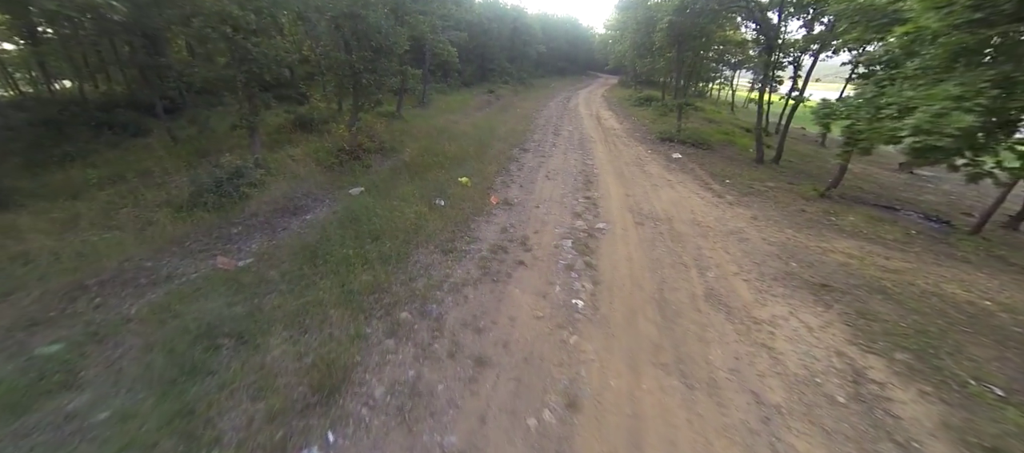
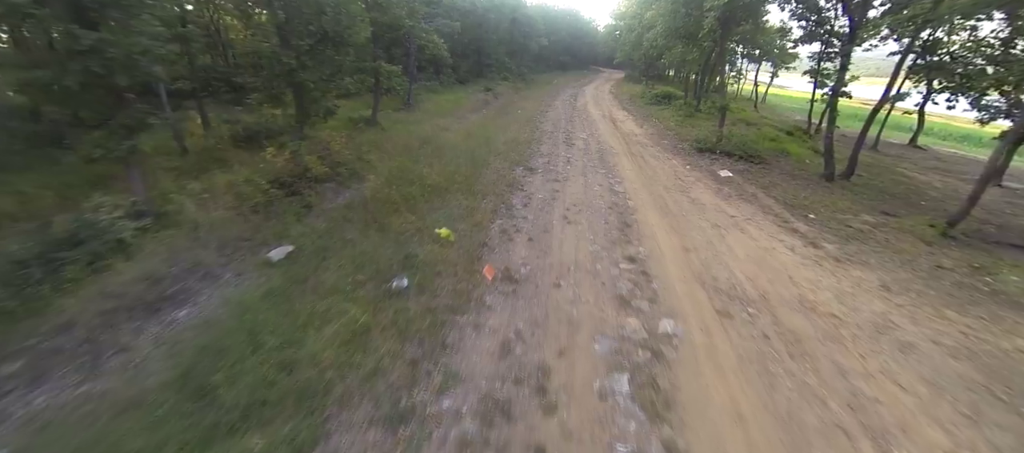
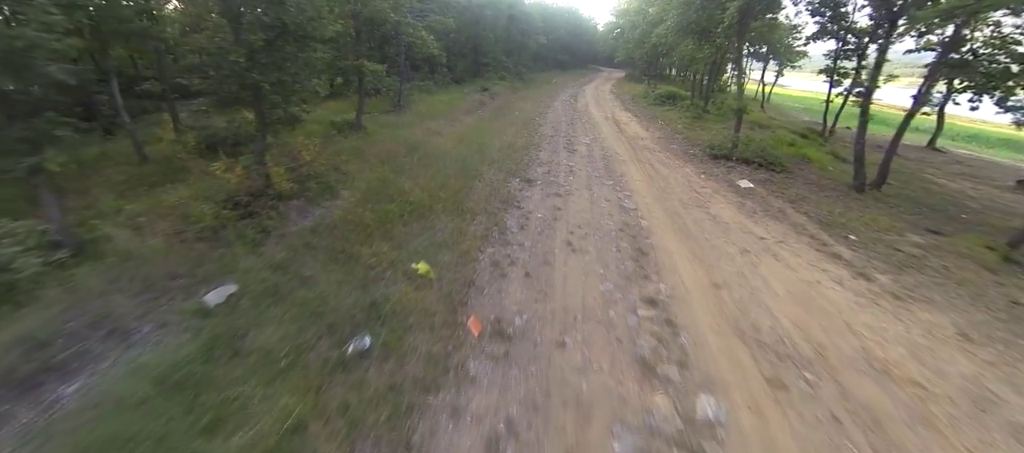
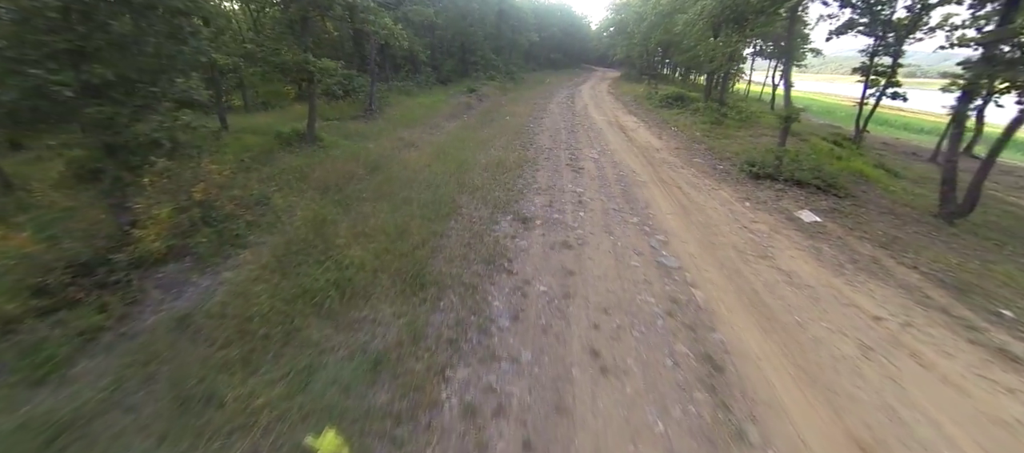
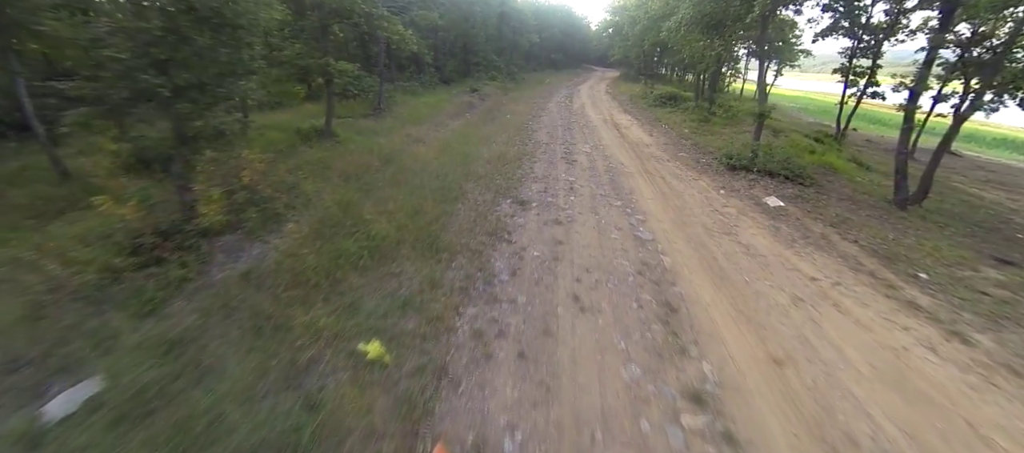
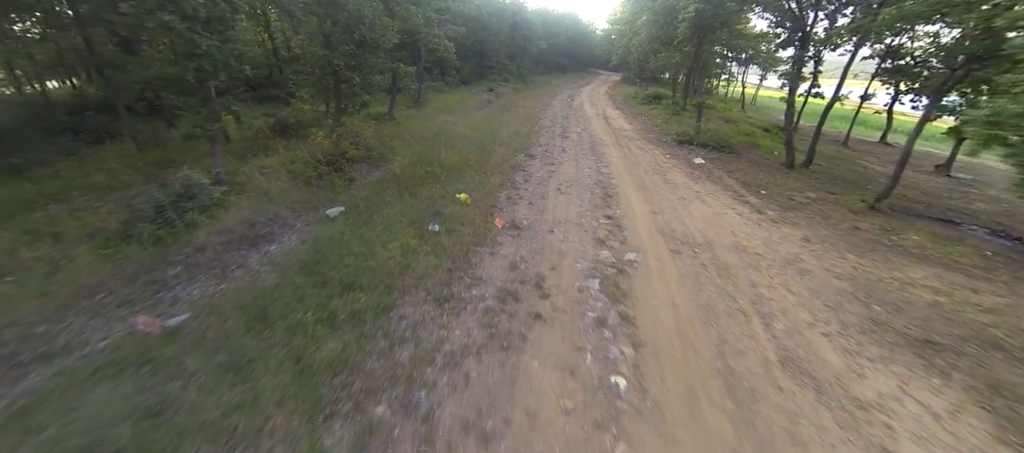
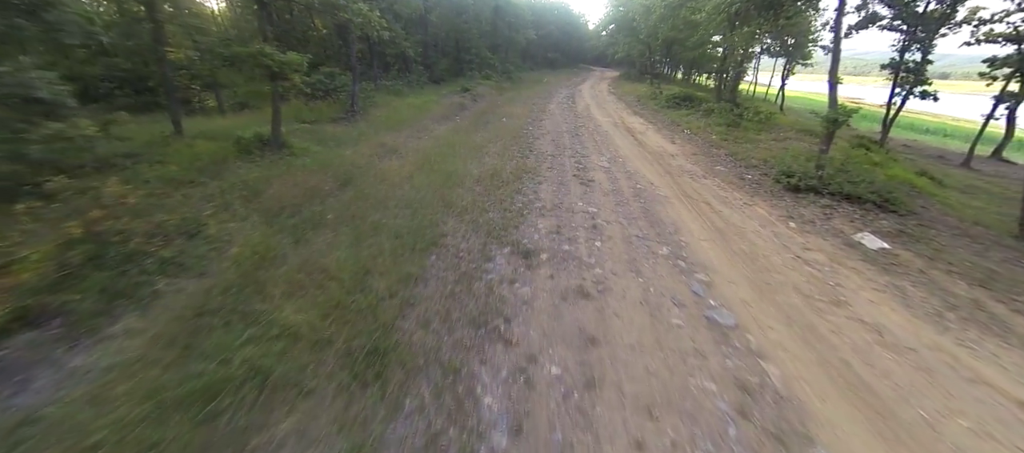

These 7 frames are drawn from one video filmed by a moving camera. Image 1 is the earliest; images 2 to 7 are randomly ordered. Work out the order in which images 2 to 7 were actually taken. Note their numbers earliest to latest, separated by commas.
6, 2, 3, 5, 4, 7
